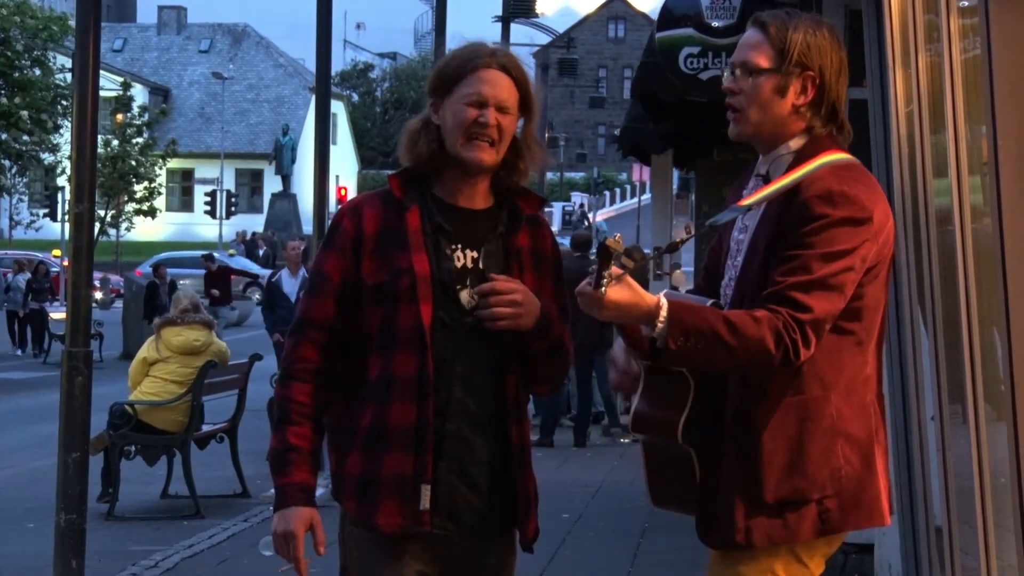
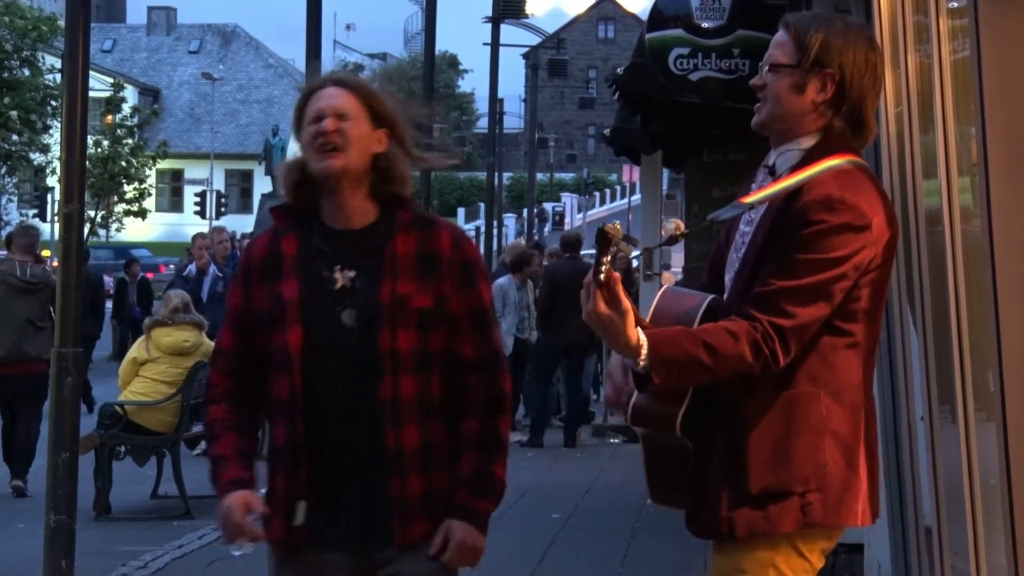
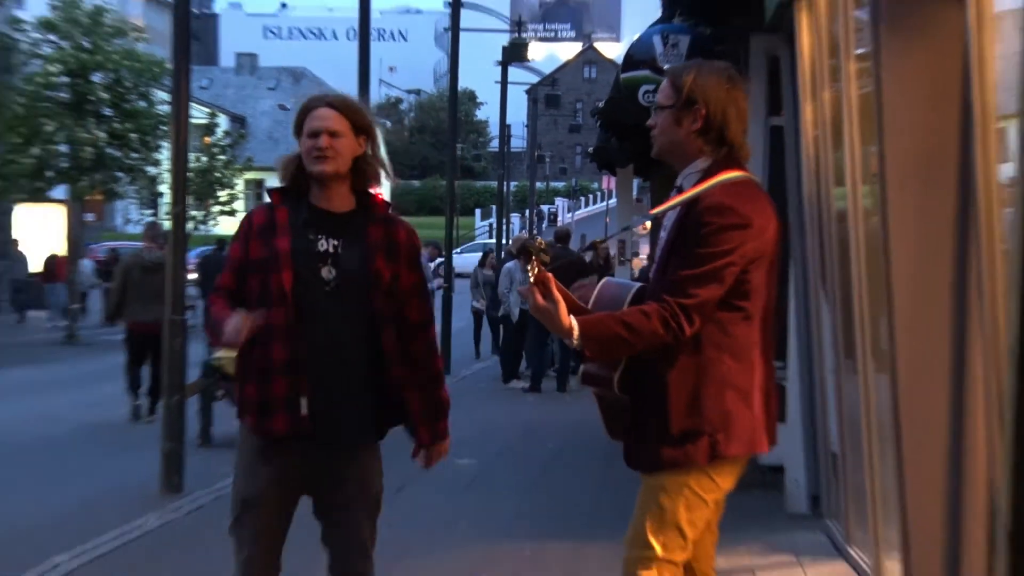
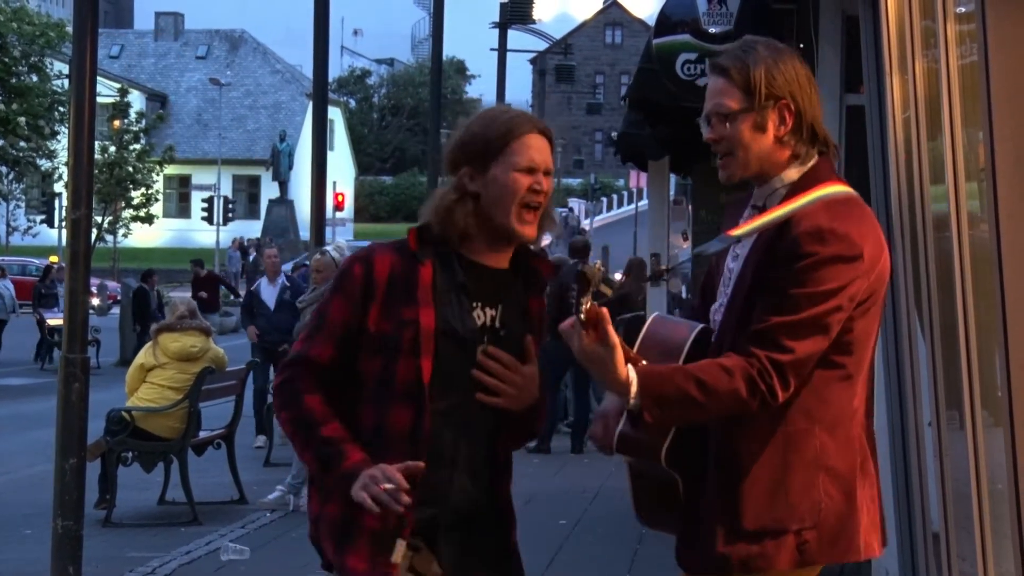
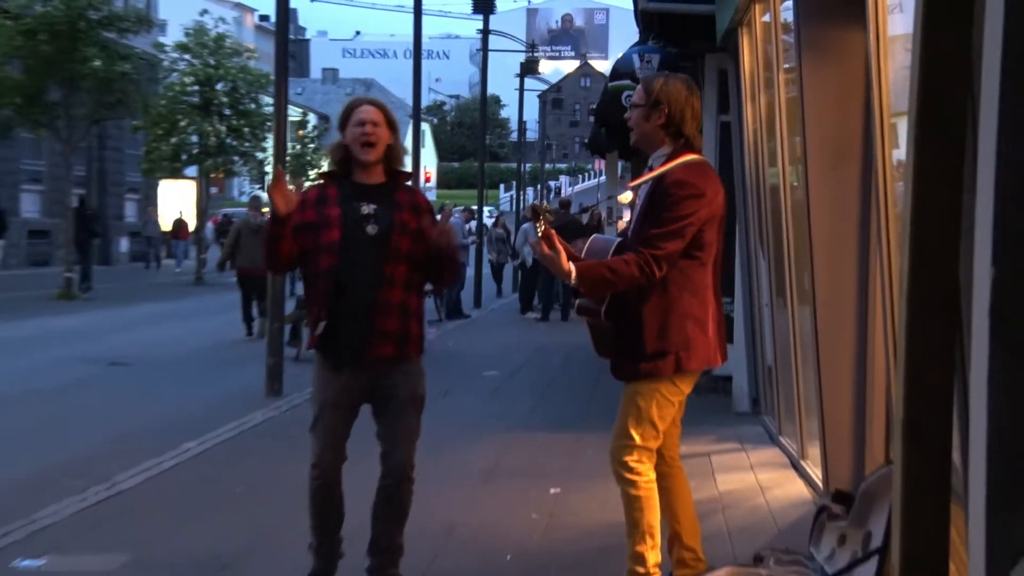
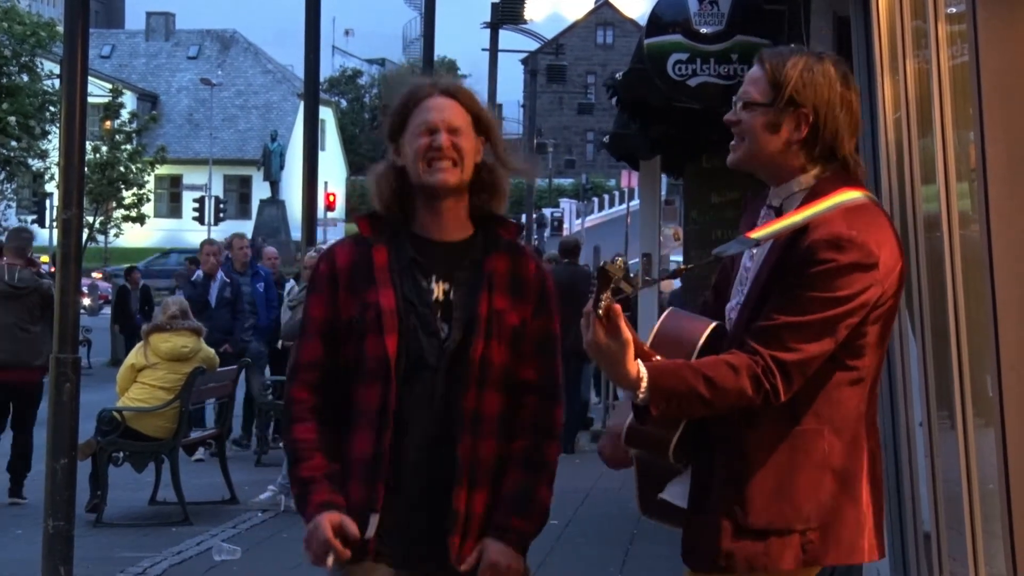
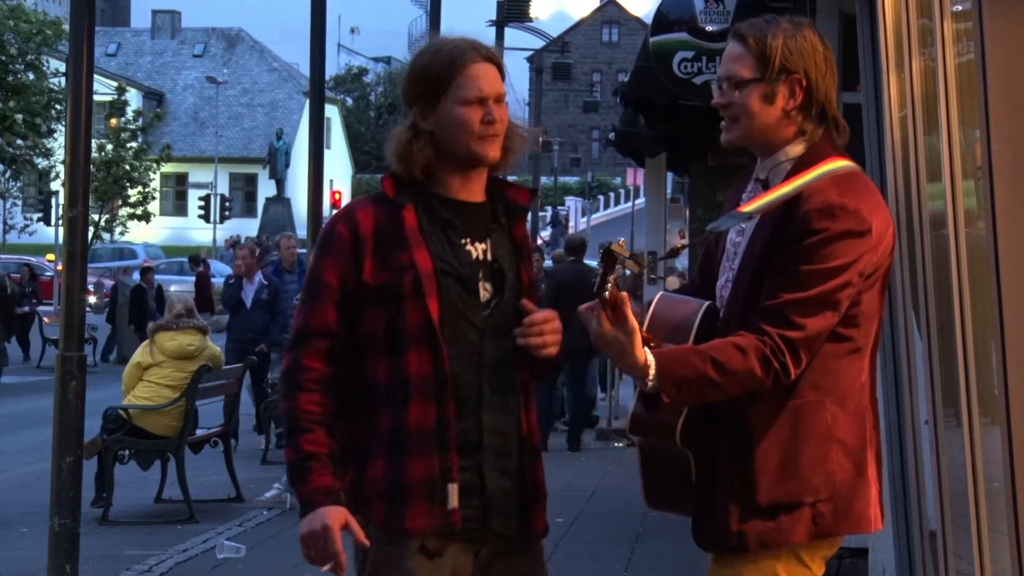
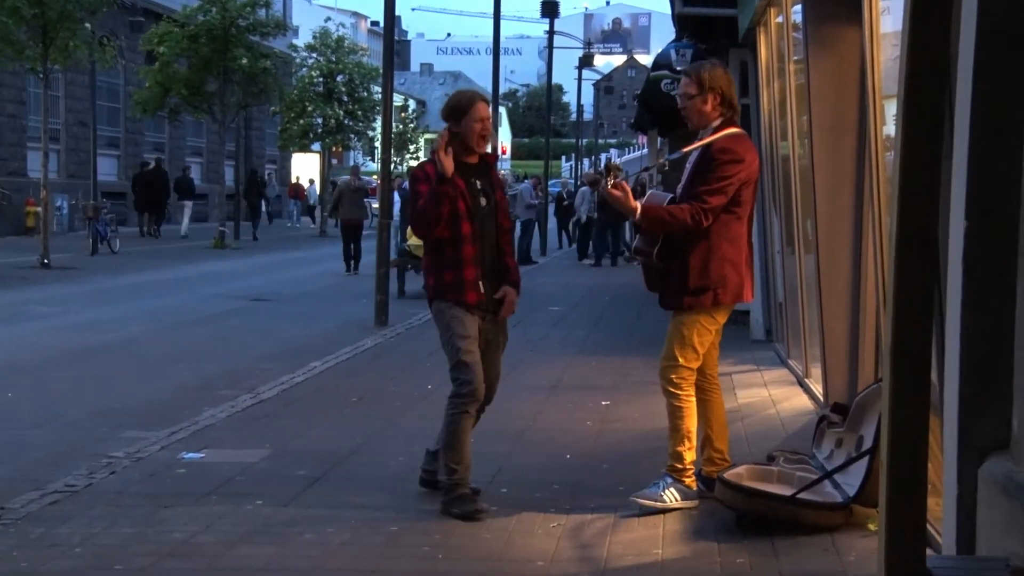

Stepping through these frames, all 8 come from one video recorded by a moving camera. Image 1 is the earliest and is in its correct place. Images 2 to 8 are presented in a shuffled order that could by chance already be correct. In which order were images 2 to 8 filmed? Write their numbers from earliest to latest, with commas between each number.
4, 7, 6, 2, 3, 5, 8
